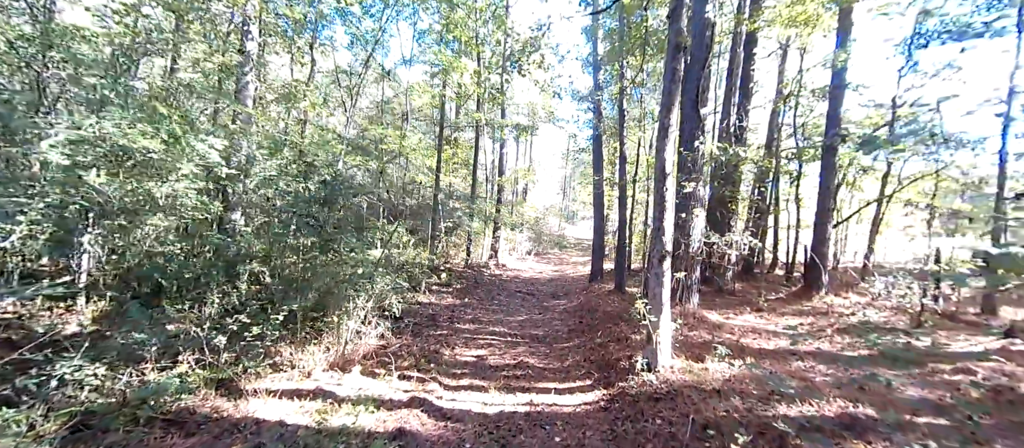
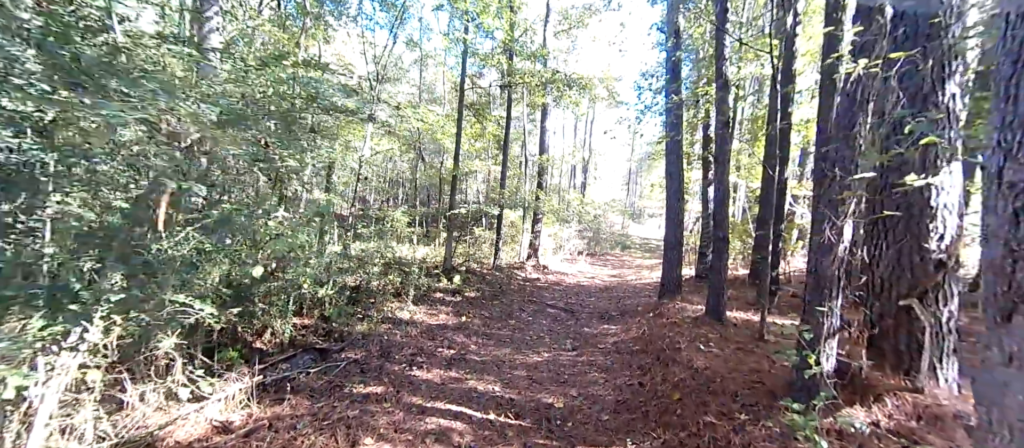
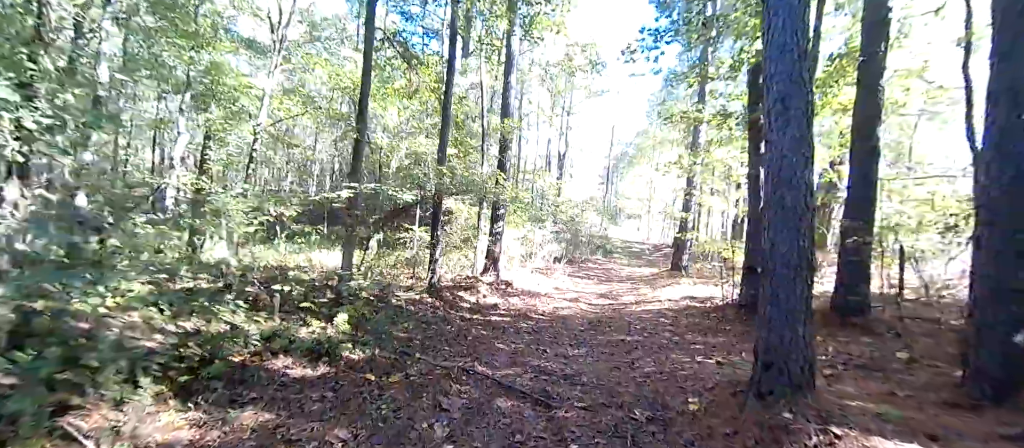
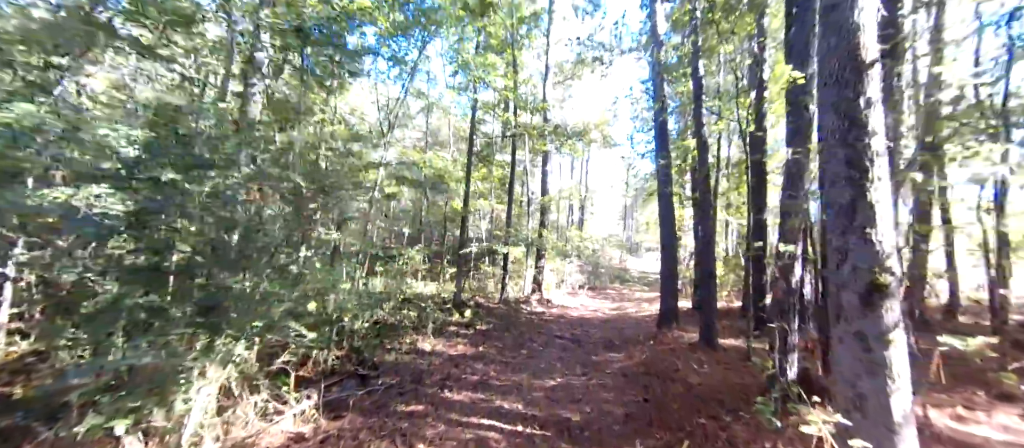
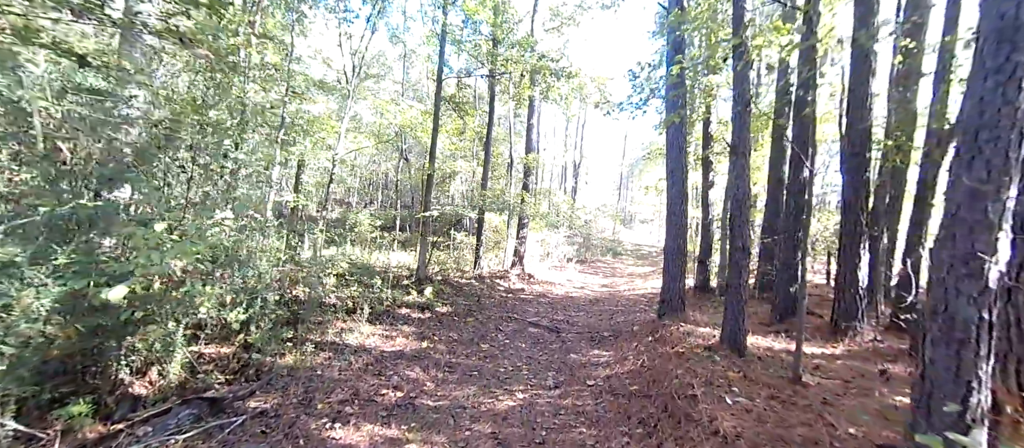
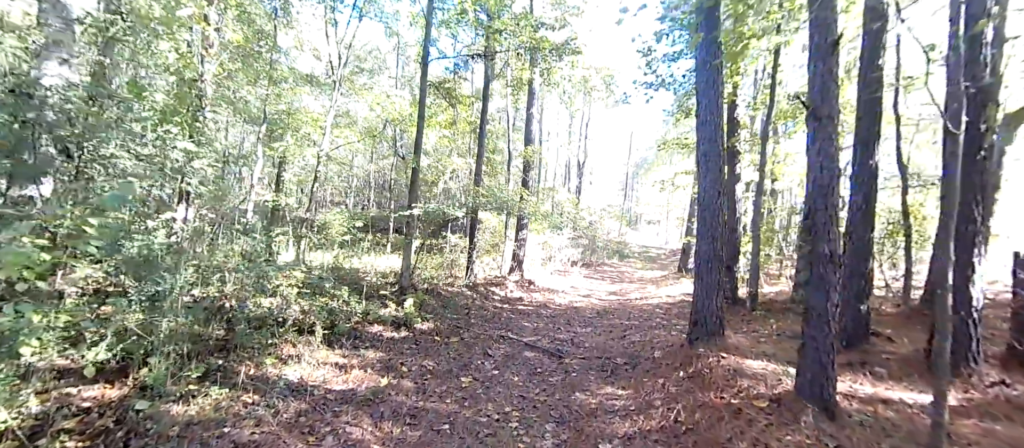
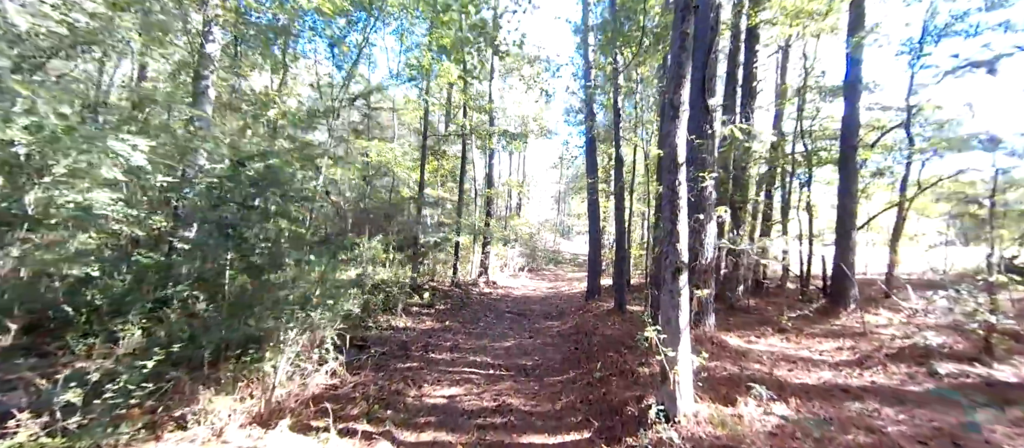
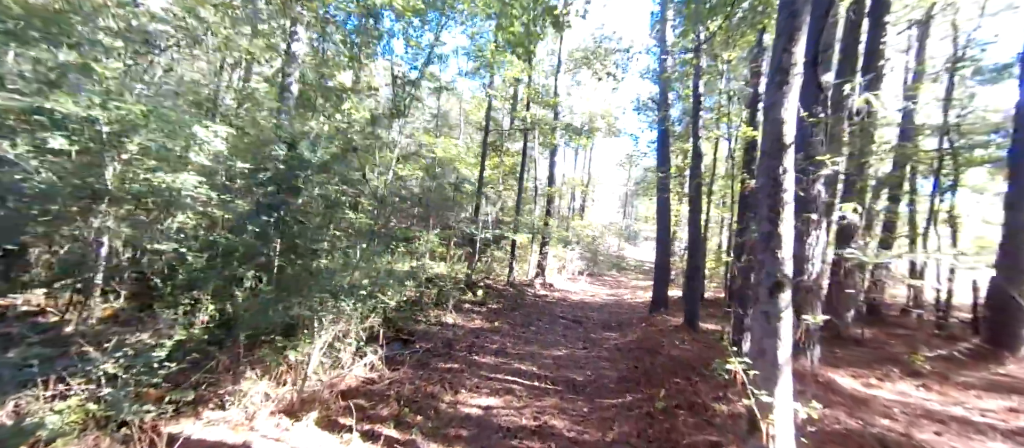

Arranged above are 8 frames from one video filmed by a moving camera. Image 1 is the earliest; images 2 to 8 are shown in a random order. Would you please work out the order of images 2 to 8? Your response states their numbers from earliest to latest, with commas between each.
7, 8, 4, 2, 5, 6, 3
